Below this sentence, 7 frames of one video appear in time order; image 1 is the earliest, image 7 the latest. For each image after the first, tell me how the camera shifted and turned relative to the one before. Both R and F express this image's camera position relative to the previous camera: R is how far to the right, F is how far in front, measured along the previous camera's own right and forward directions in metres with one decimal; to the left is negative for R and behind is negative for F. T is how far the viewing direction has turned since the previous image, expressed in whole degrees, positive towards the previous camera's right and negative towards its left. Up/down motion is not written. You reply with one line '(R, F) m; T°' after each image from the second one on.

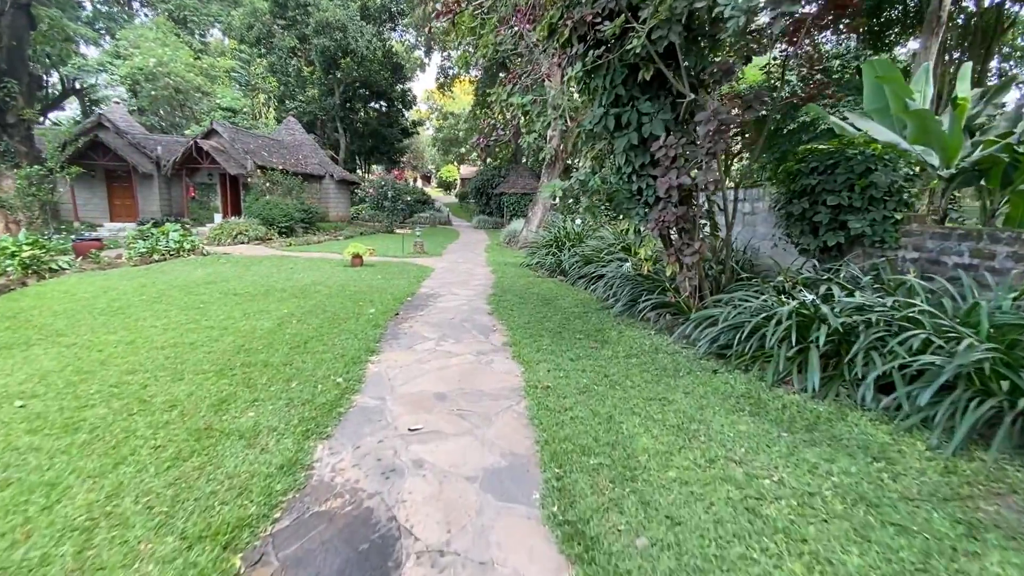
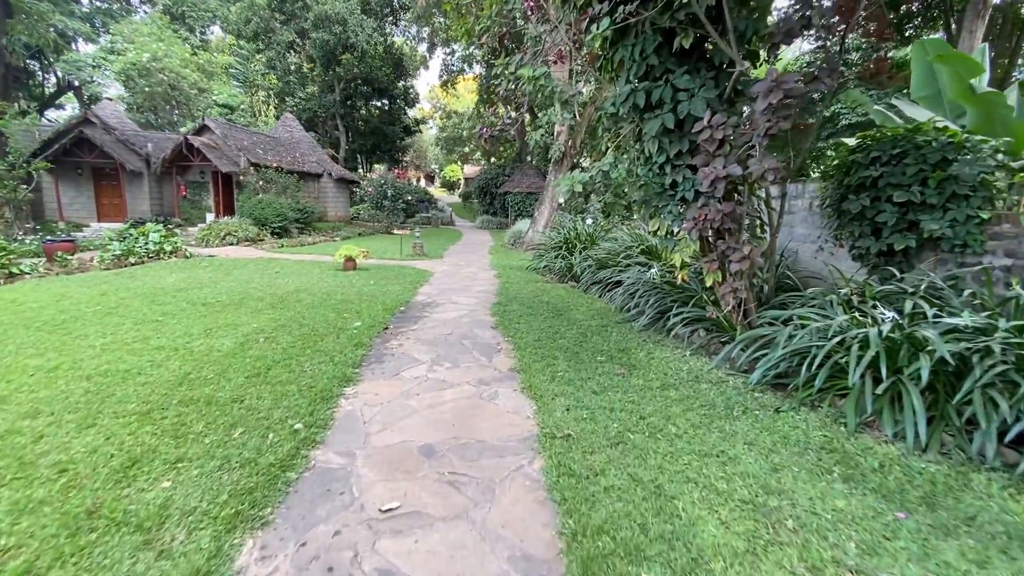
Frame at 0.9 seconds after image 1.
(0.0, +0.7) m; 0°
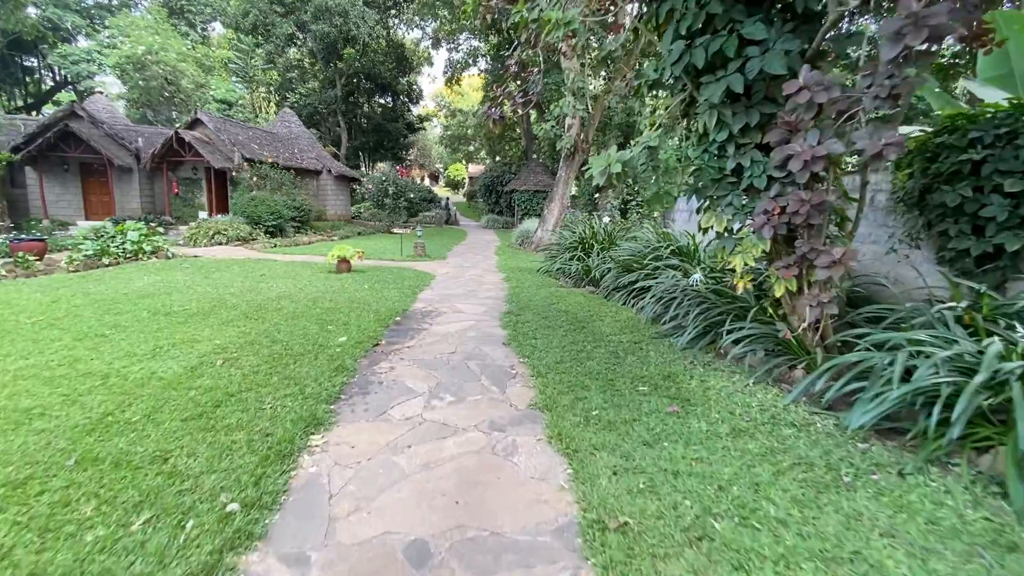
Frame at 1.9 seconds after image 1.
(-0.1, +0.8) m; -1°
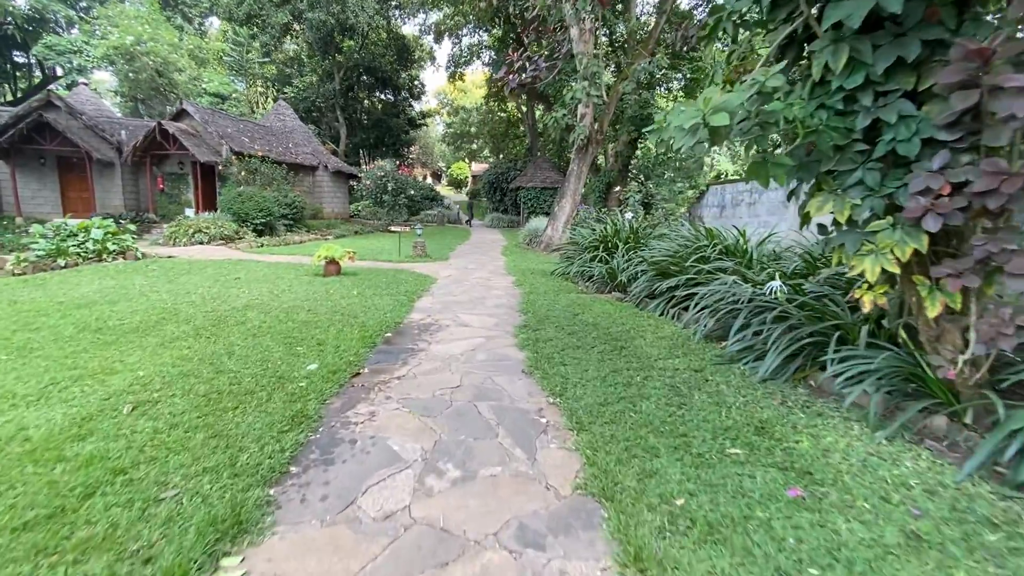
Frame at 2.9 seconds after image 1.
(-0.1, +0.9) m; 0°
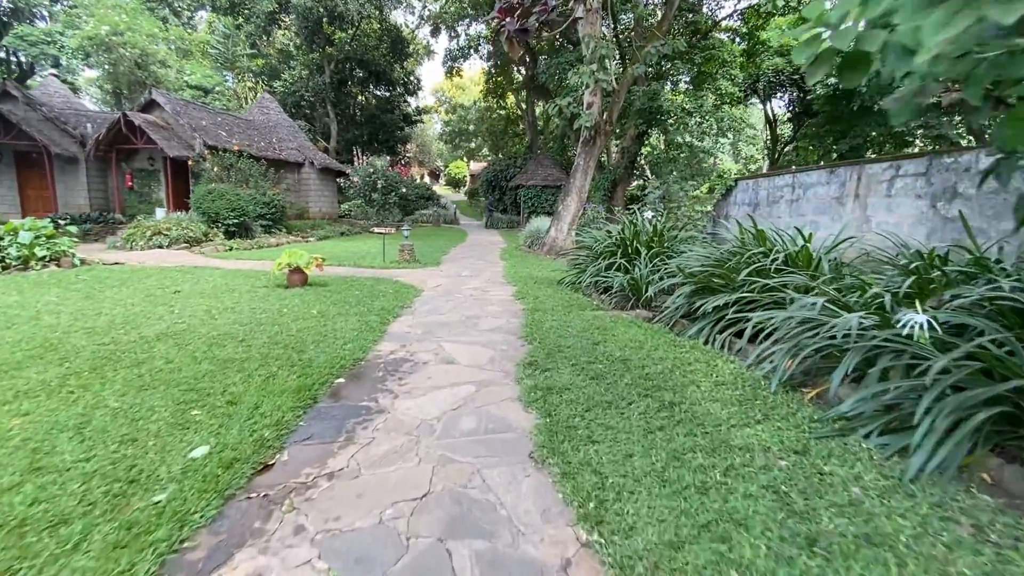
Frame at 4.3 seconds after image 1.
(0.0, +1.0) m; 0°
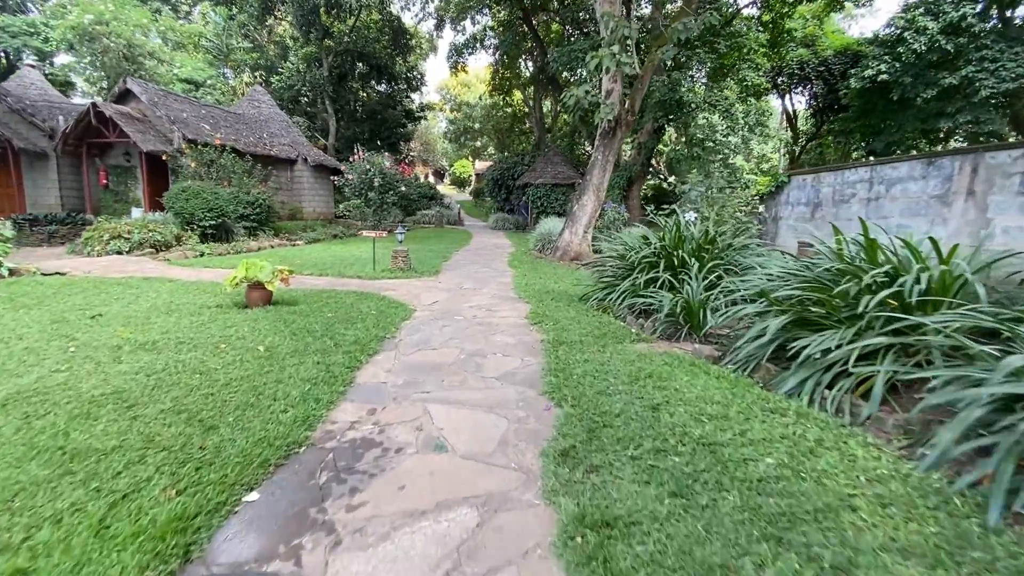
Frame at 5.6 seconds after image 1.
(-0.1, +1.1) m; -1°
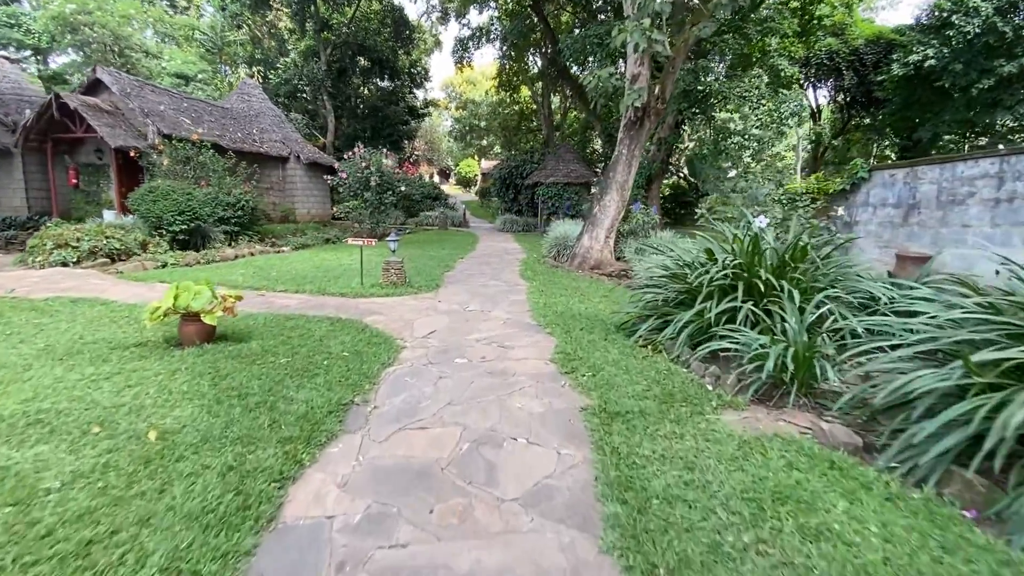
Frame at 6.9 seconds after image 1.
(-0.1, +1.1) m; -1°
